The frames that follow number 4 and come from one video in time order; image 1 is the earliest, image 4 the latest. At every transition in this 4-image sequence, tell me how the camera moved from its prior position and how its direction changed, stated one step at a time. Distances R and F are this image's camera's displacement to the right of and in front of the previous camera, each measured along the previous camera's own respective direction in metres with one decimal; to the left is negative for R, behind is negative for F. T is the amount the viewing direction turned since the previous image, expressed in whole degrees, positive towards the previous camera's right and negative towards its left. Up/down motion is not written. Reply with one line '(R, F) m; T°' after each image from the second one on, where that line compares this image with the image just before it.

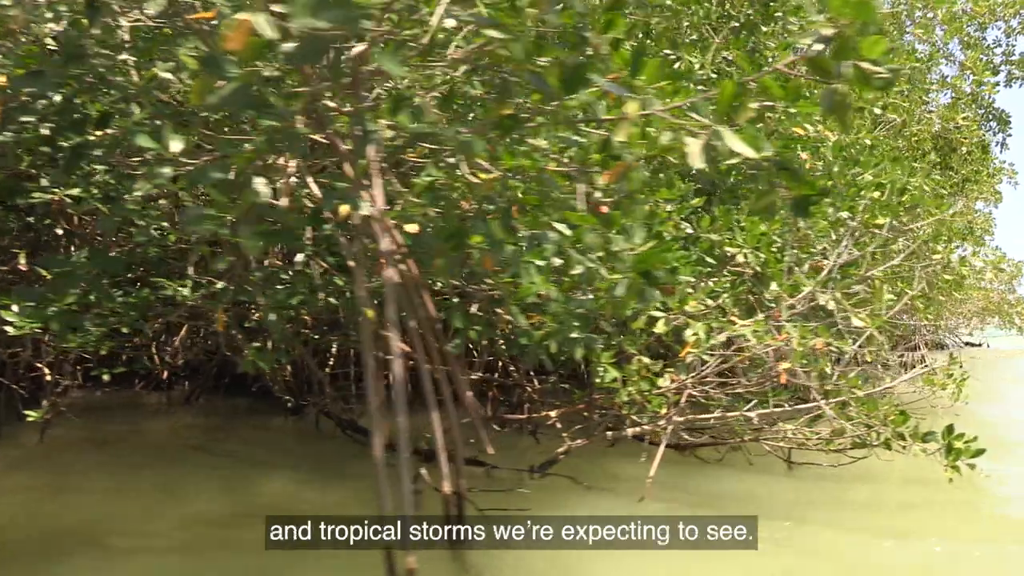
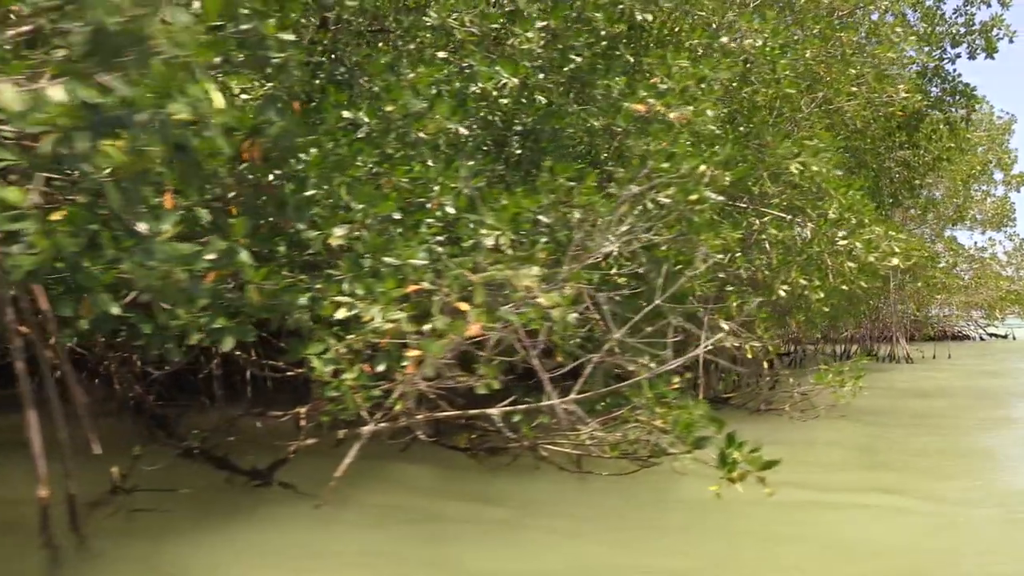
(+1.6, +0.3) m; -4°
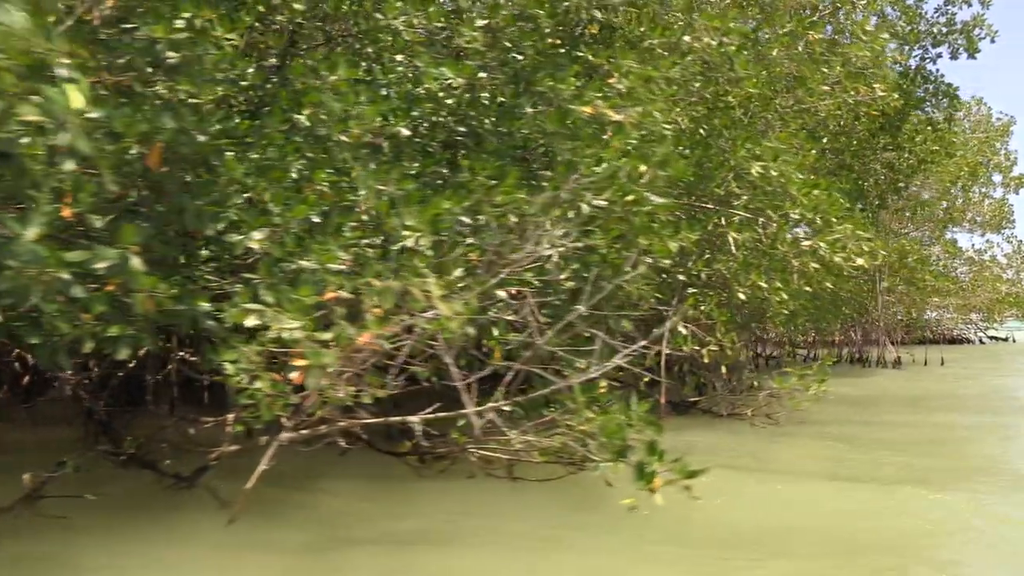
(+0.4, +0.1) m; -1°
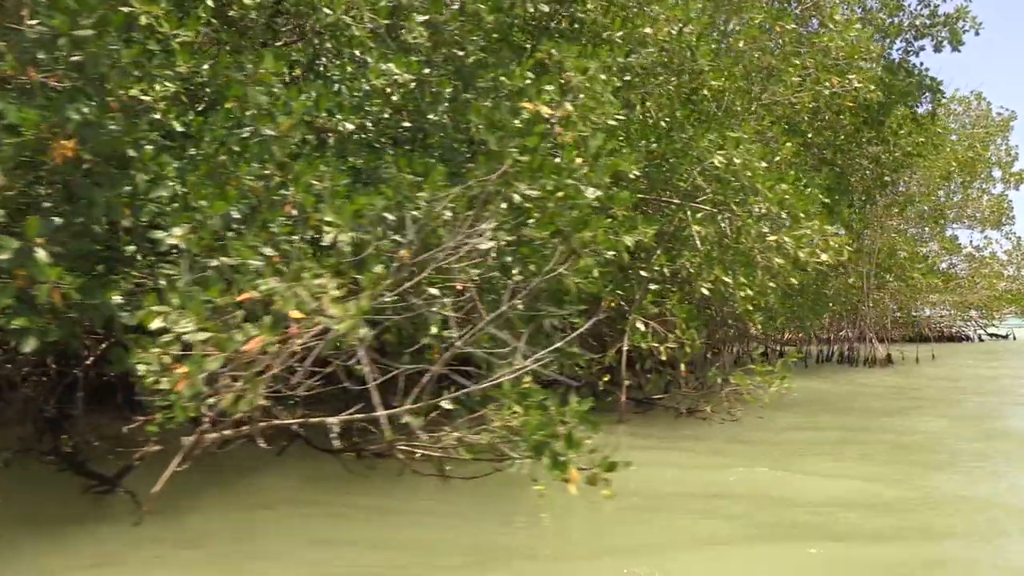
(+0.4, +0.1) m; -1°
